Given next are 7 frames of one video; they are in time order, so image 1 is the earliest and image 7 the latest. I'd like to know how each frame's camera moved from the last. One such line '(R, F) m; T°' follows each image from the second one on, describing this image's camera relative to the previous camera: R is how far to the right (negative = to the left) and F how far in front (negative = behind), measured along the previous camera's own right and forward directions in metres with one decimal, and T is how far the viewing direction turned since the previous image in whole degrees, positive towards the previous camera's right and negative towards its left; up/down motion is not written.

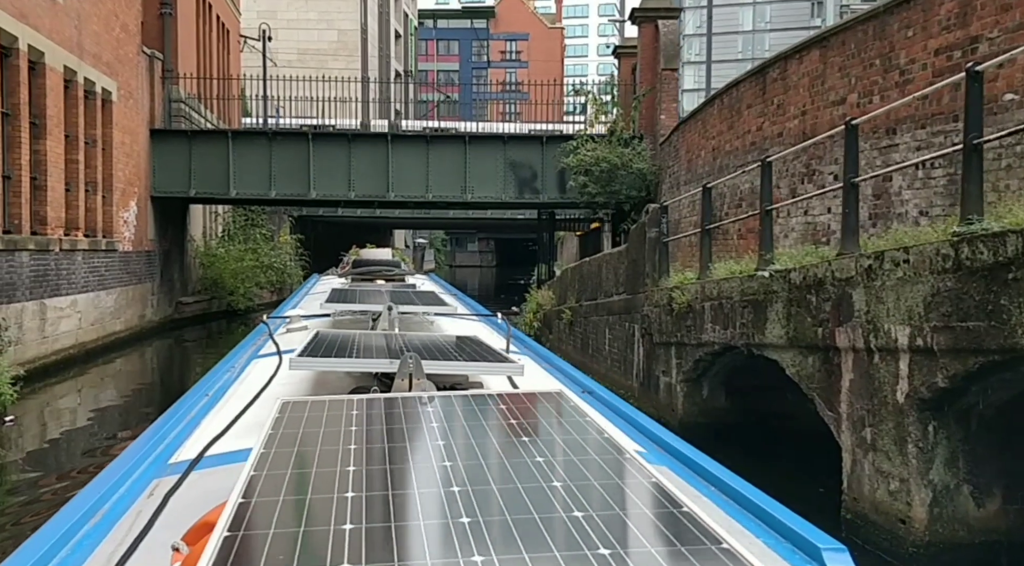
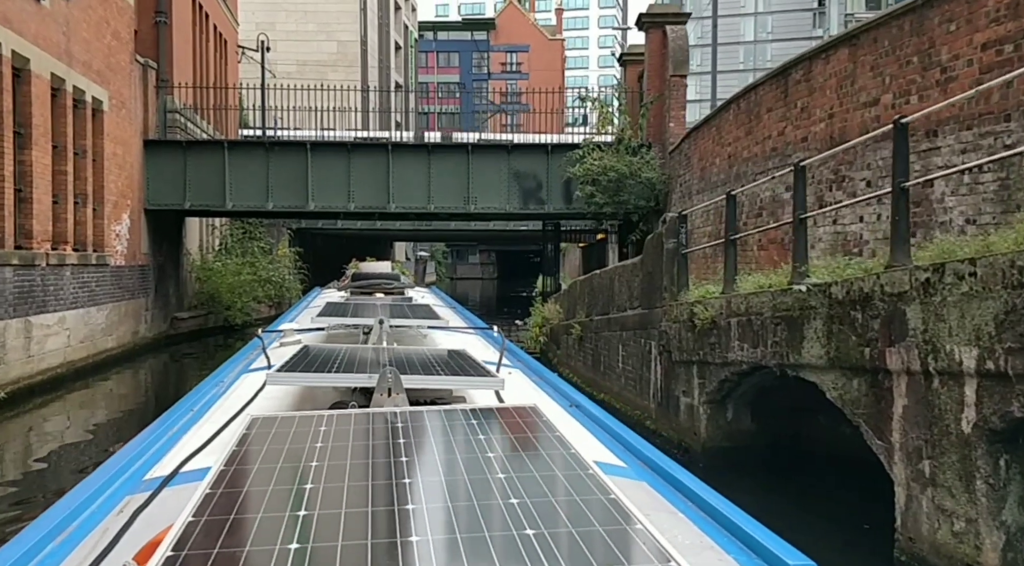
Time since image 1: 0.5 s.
(-0.1, +0.5) m; 0°
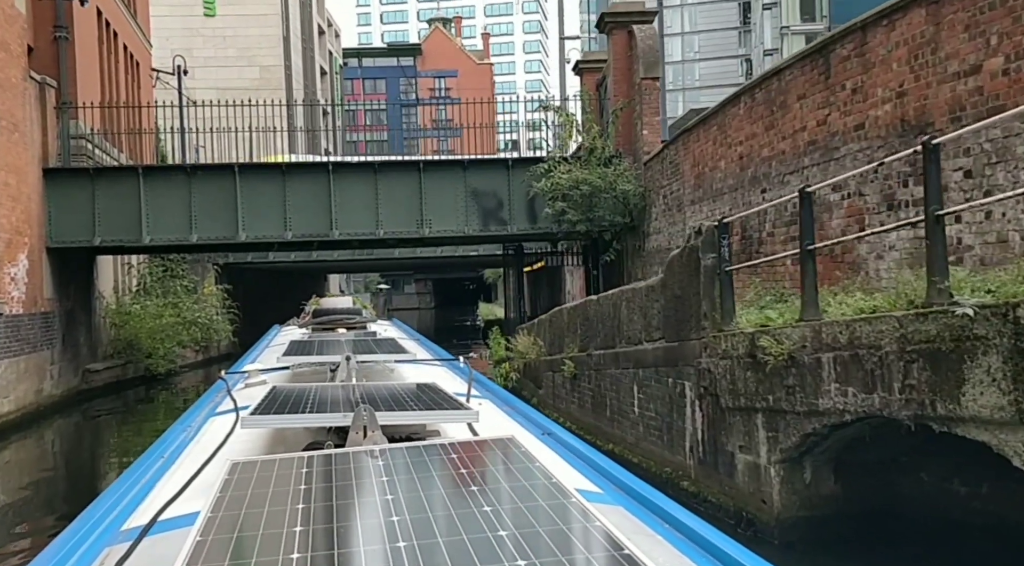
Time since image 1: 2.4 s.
(-0.6, +1.9) m; +5°
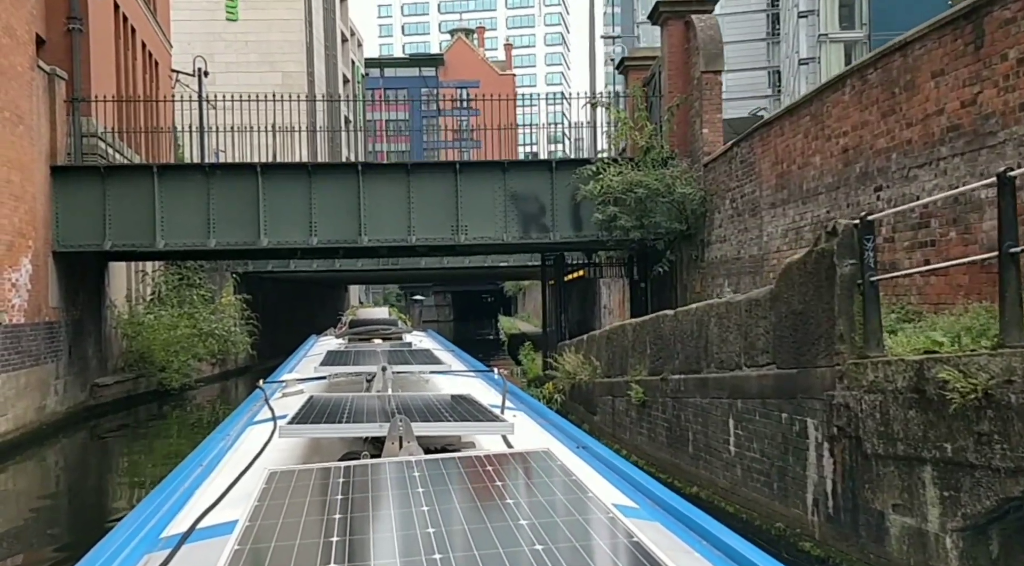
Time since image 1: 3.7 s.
(-0.5, +1.3) m; -1°
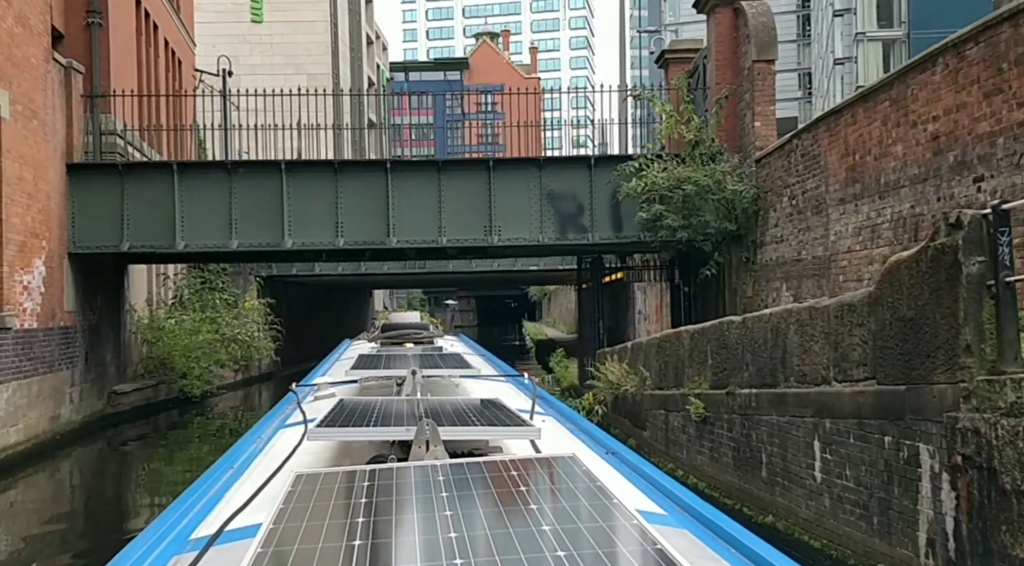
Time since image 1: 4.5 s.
(-0.3, +0.8) m; -2°
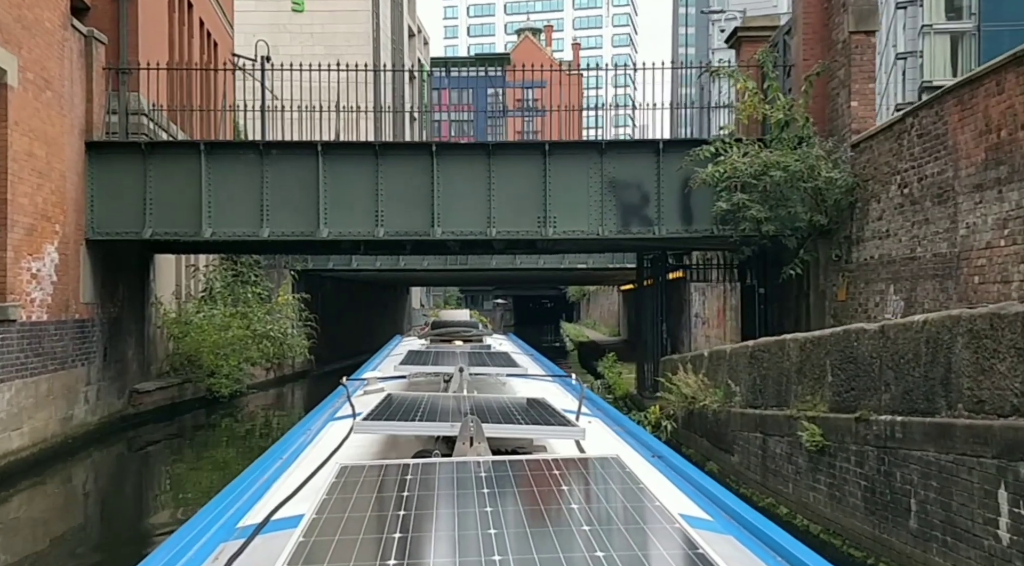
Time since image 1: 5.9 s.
(-0.3, +1.3) m; -3°
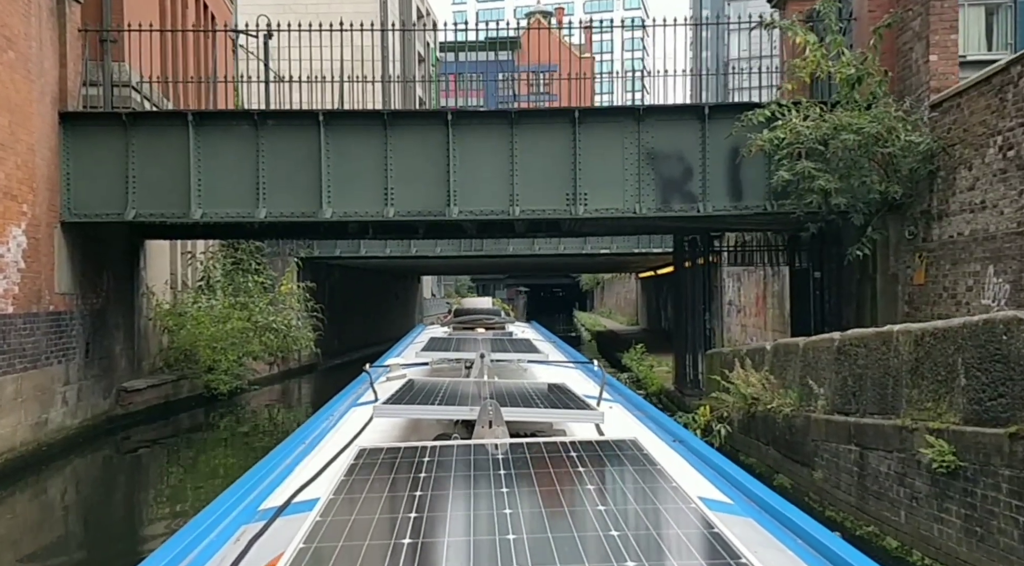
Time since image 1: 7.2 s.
(-0.2, +1.3) m; -1°
